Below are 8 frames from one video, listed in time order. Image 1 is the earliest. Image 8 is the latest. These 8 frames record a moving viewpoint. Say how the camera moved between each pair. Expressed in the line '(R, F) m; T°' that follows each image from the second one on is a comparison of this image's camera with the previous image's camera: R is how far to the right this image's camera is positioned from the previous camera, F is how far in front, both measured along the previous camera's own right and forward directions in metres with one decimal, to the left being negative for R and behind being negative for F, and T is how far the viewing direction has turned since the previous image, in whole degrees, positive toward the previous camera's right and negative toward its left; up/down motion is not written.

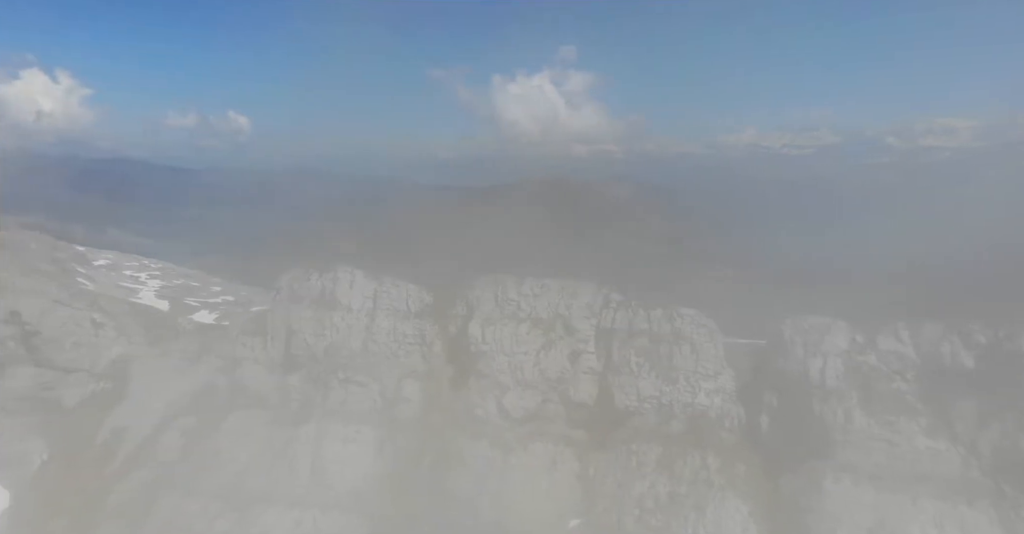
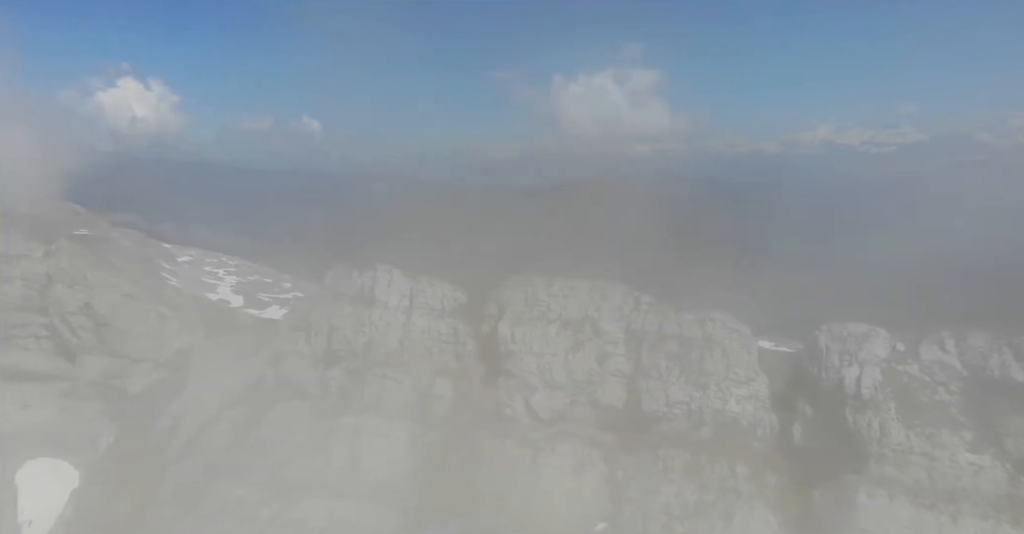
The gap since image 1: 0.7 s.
(+1.4, 0.0) m; -5°
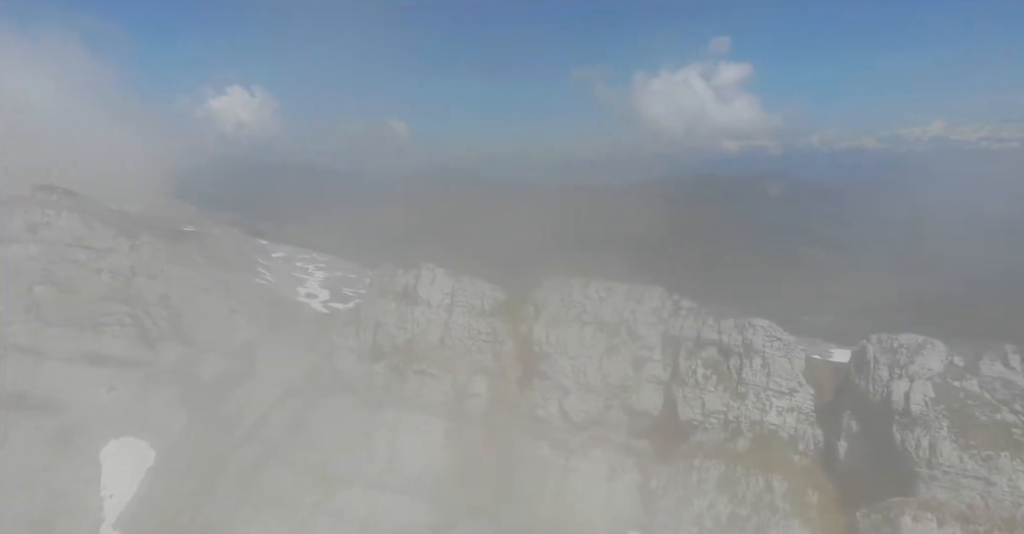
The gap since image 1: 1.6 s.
(+1.8, +0.3) m; -7°
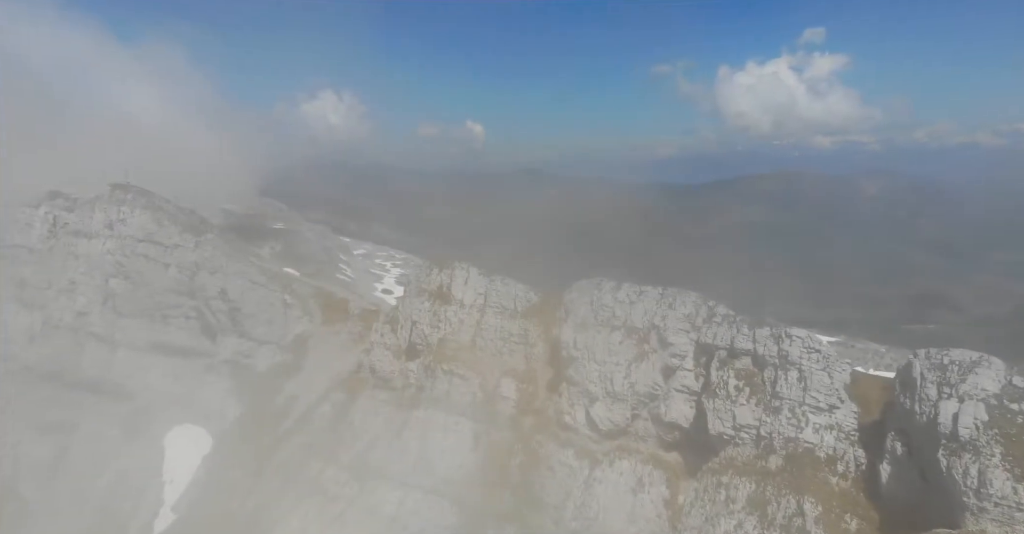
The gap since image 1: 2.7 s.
(+1.8, +0.7) m; -6°
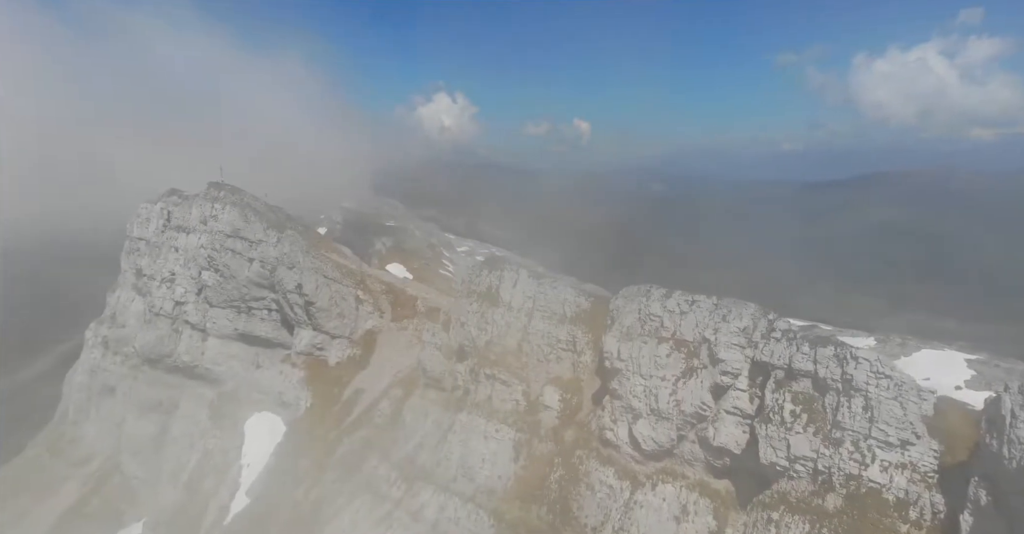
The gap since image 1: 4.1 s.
(+2.4, +1.6) m; -9°
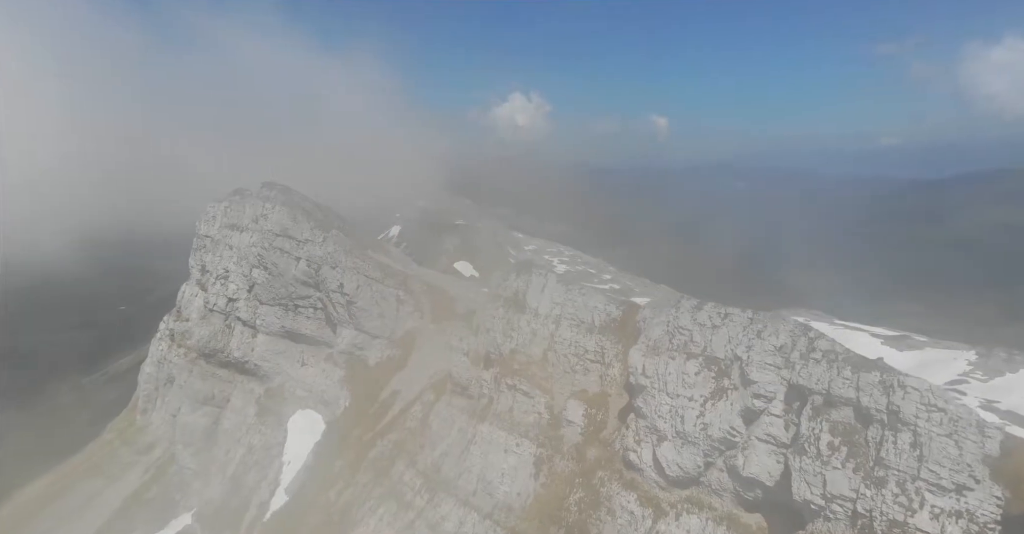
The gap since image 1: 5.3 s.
(+1.8, +1.6) m; -6°
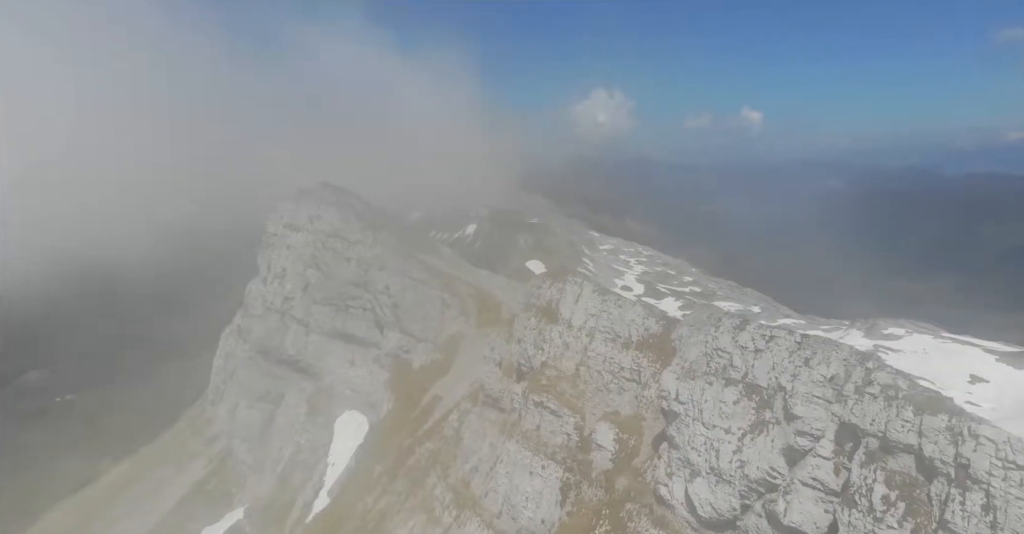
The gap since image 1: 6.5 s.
(+1.8, +1.9) m; -6°
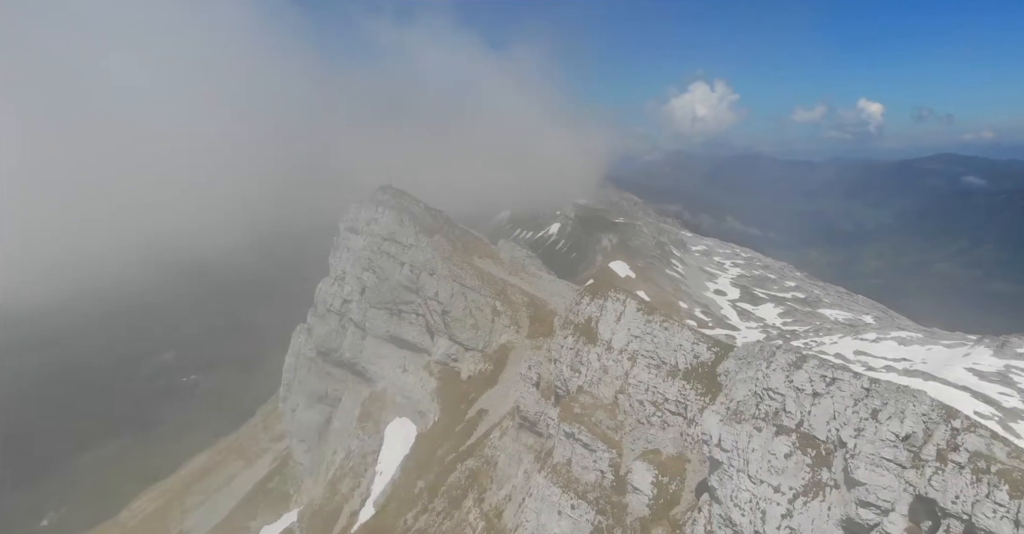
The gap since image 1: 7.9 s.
(+1.9, +2.5) m; -7°
